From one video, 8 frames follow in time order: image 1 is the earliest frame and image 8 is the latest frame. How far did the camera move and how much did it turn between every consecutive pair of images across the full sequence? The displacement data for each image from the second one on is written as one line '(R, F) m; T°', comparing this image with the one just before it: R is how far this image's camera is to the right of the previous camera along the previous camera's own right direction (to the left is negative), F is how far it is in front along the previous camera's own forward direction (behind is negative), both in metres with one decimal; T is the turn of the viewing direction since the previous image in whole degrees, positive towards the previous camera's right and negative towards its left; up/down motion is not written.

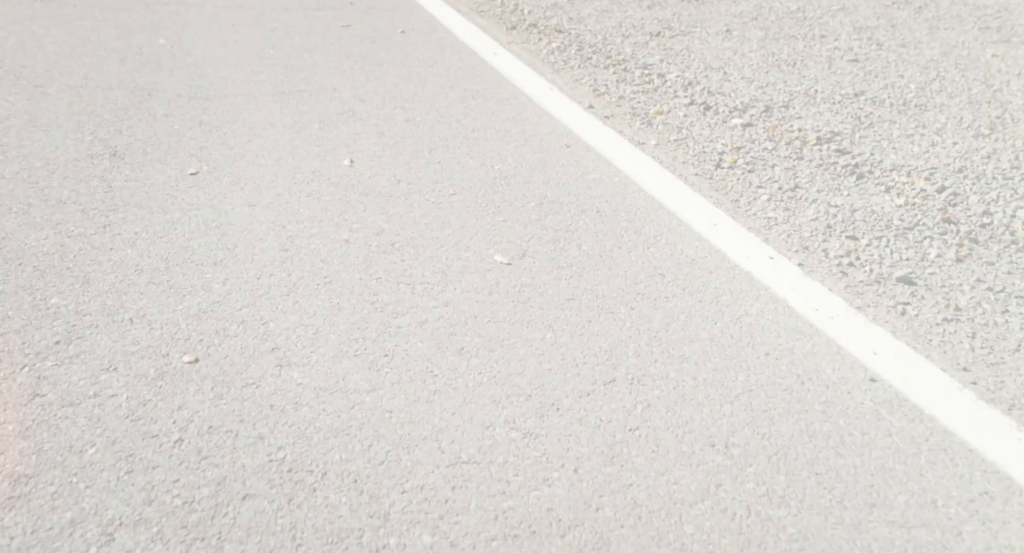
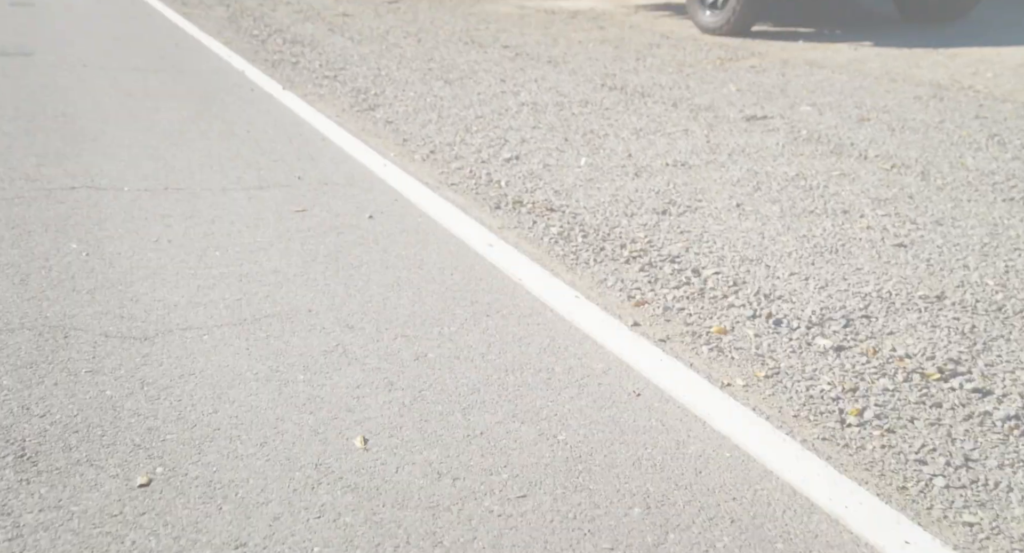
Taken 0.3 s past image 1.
(-0.4, +0.8) m; +6°
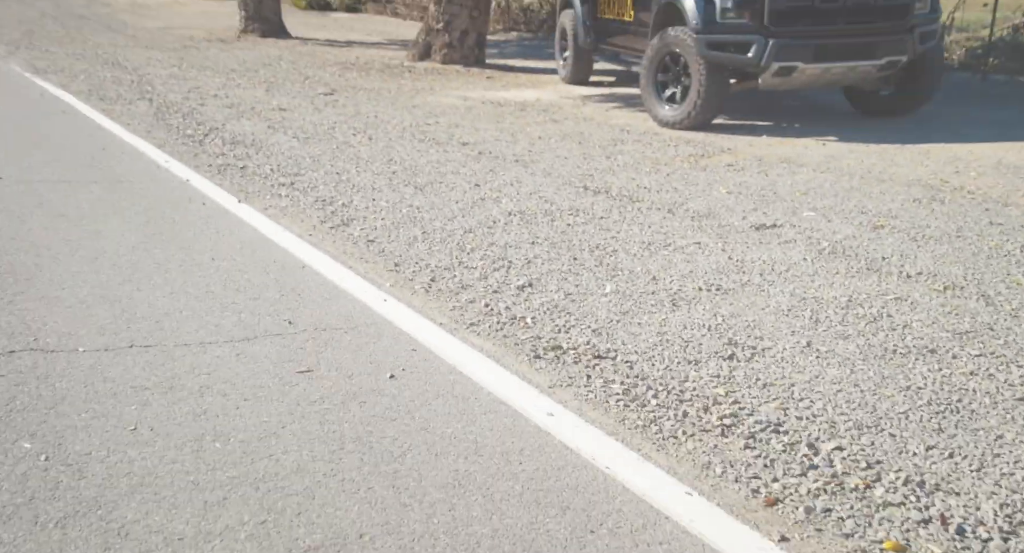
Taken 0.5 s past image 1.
(-0.5, +0.7) m; +5°
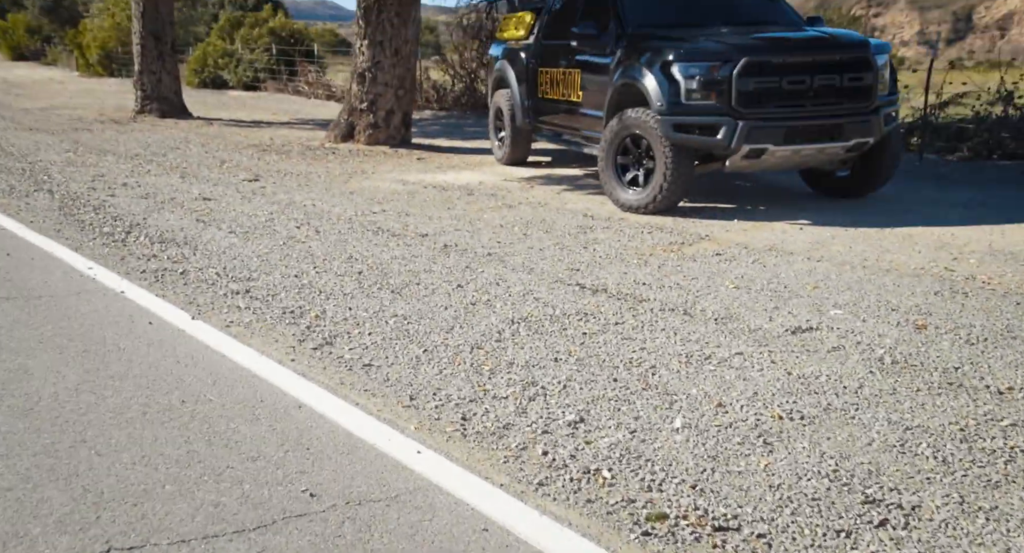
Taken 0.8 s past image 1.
(-0.6, +0.8) m; +6°
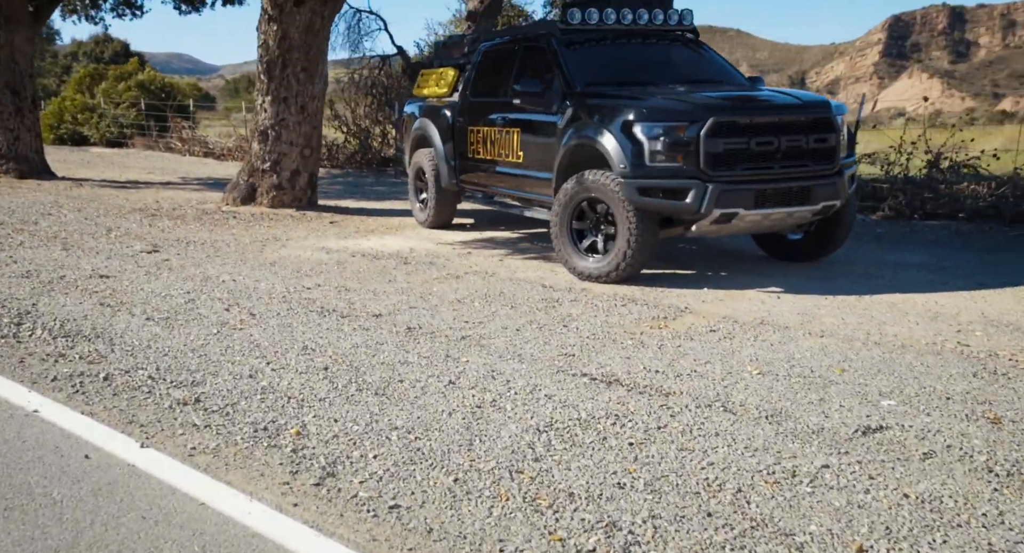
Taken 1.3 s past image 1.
(-0.7, +0.9) m; +7°
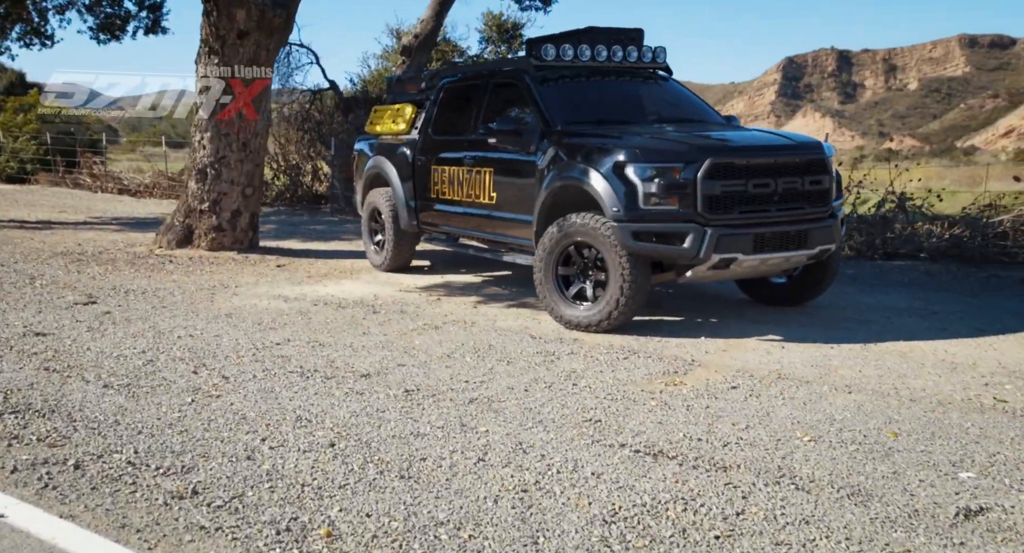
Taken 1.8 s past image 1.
(-0.6, +0.6) m; +5°
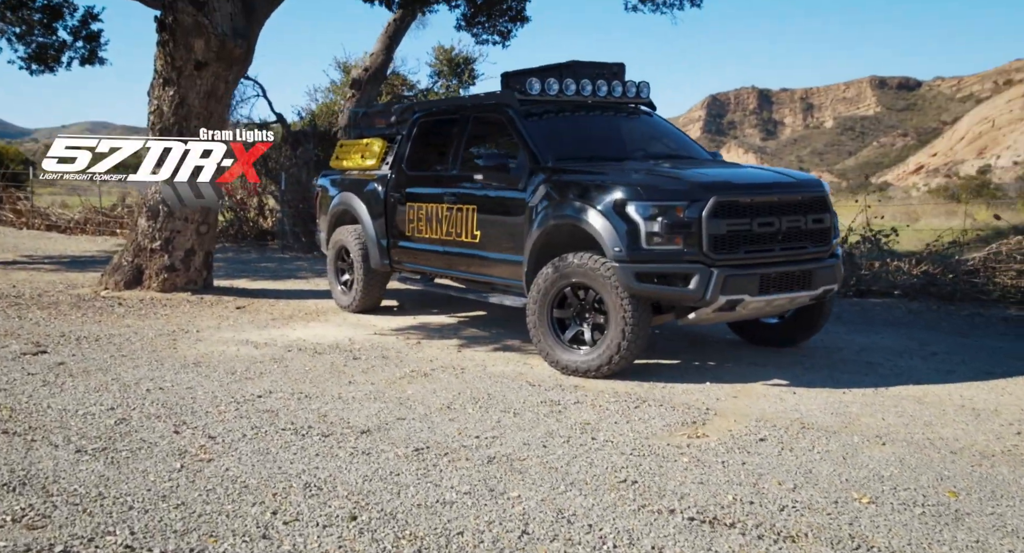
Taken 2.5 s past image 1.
(-0.5, +0.4) m; +4°
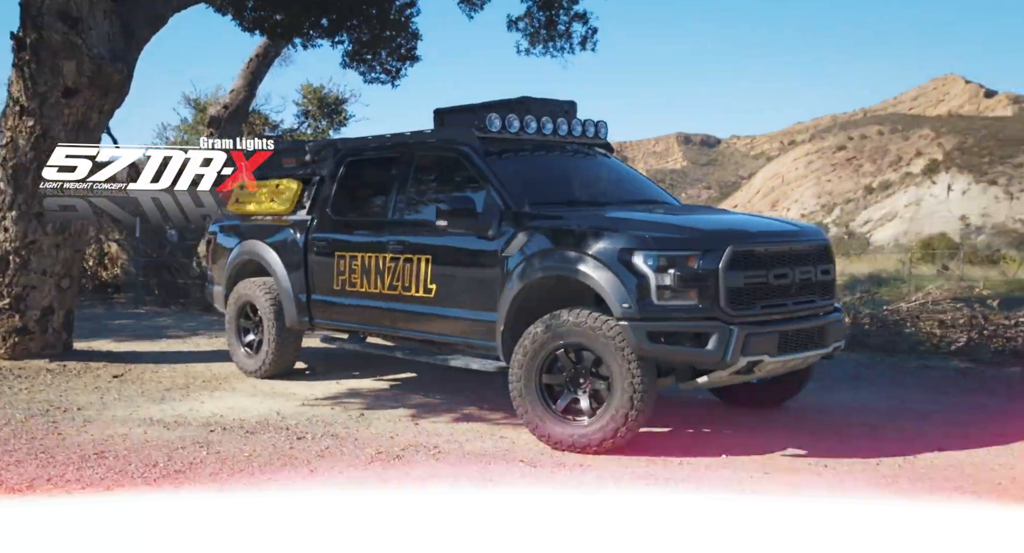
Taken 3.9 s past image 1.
(-1.1, +1.2) m; +10°
